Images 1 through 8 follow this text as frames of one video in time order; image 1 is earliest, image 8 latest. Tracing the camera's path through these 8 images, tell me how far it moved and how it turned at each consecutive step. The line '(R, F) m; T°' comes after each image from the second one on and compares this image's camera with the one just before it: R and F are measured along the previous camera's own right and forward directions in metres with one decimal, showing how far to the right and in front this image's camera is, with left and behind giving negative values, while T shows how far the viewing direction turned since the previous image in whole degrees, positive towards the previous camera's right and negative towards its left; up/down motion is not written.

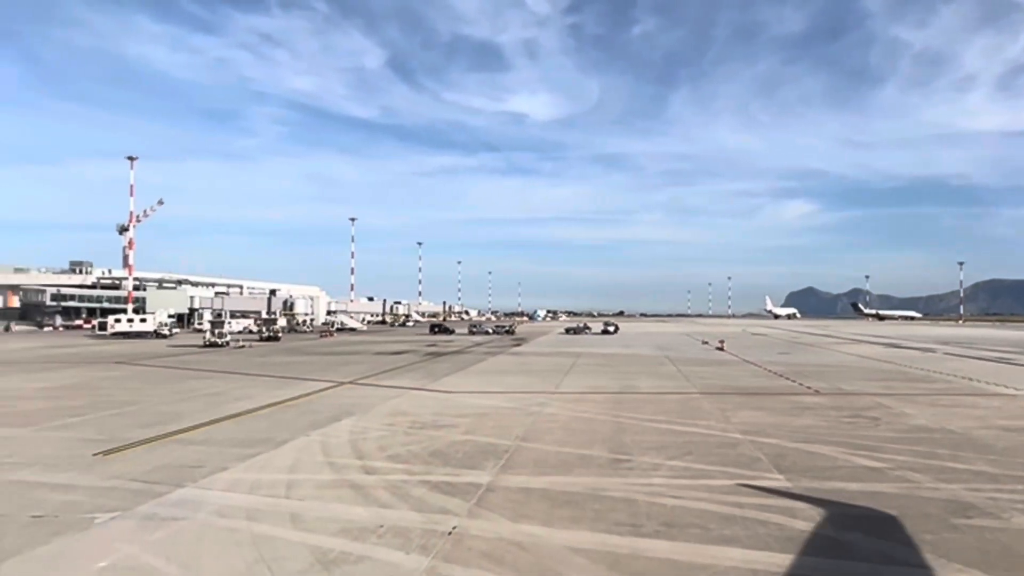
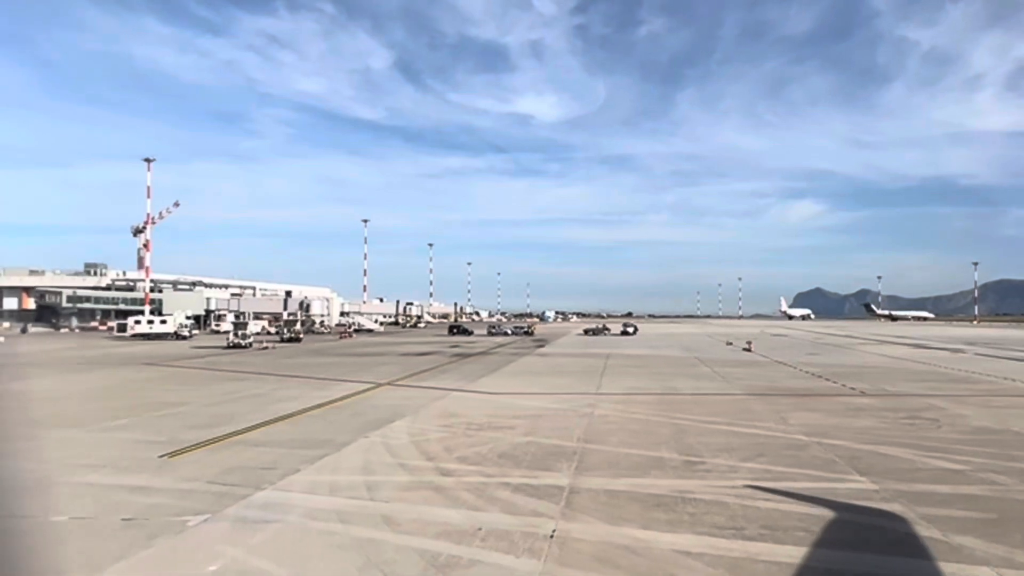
(-0.9, +0.1) m; -1°
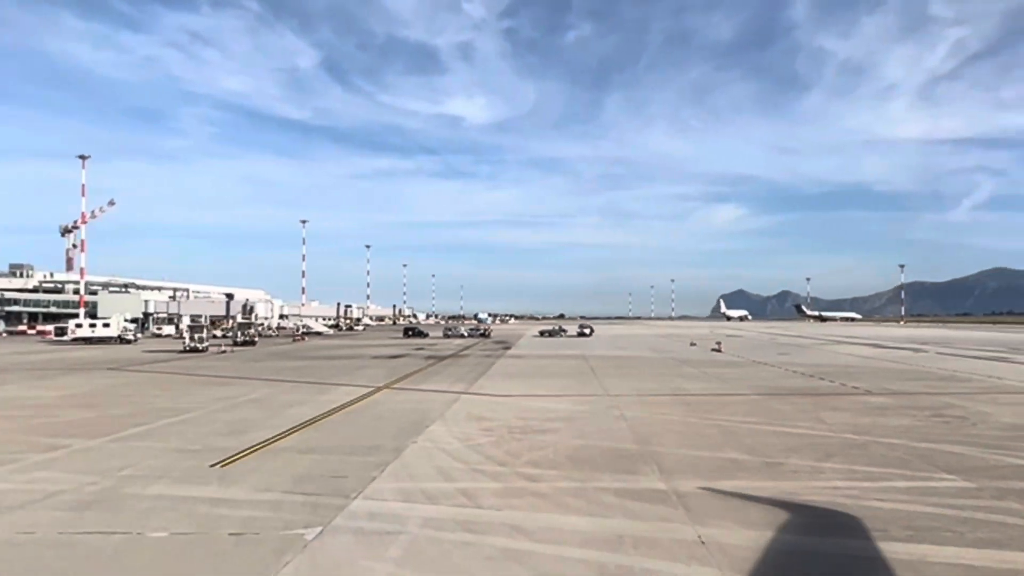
(-2.0, +0.4) m; +4°
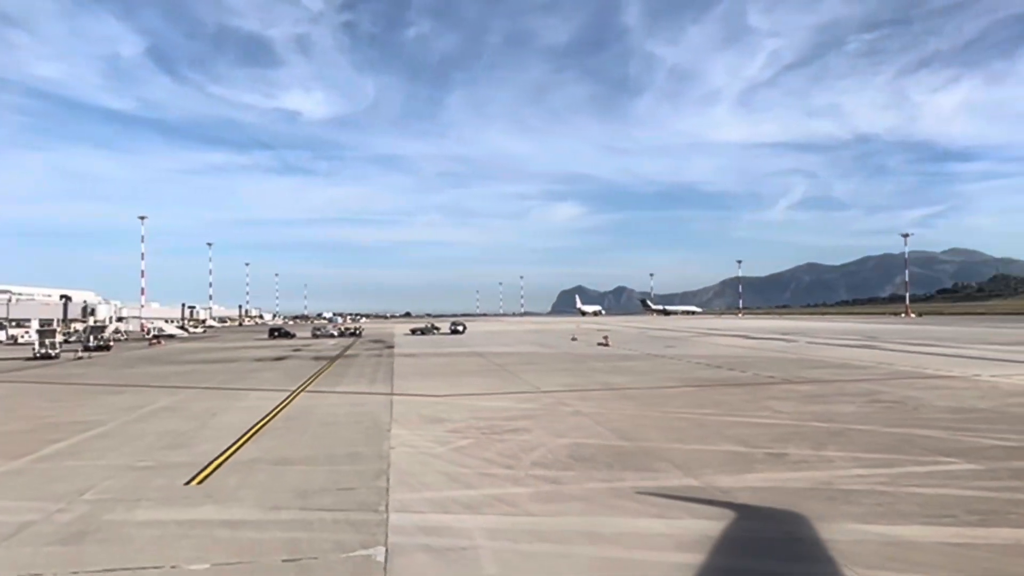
(-2.1, +0.8) m; +10°
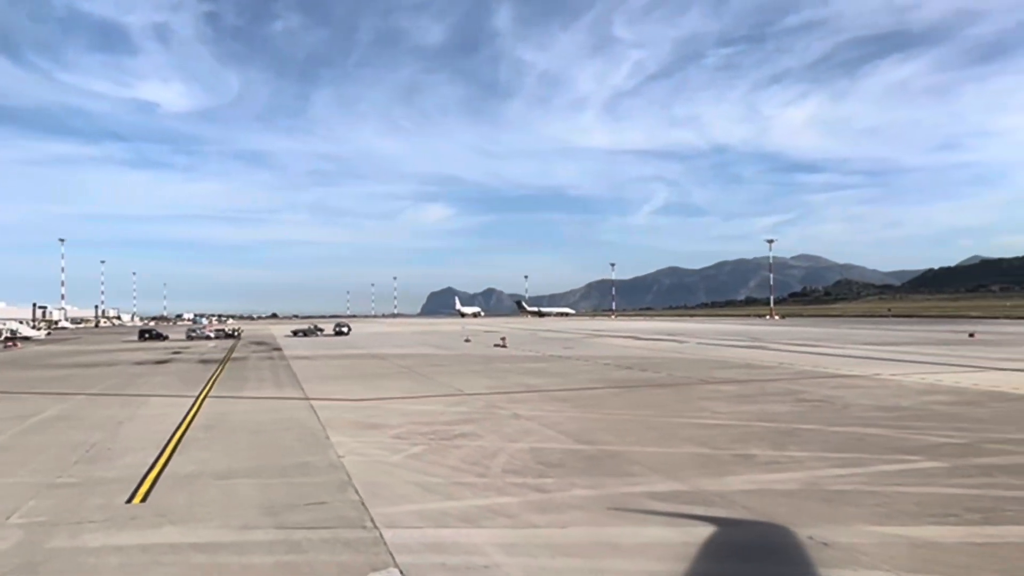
(-1.3, +0.7) m; +8°
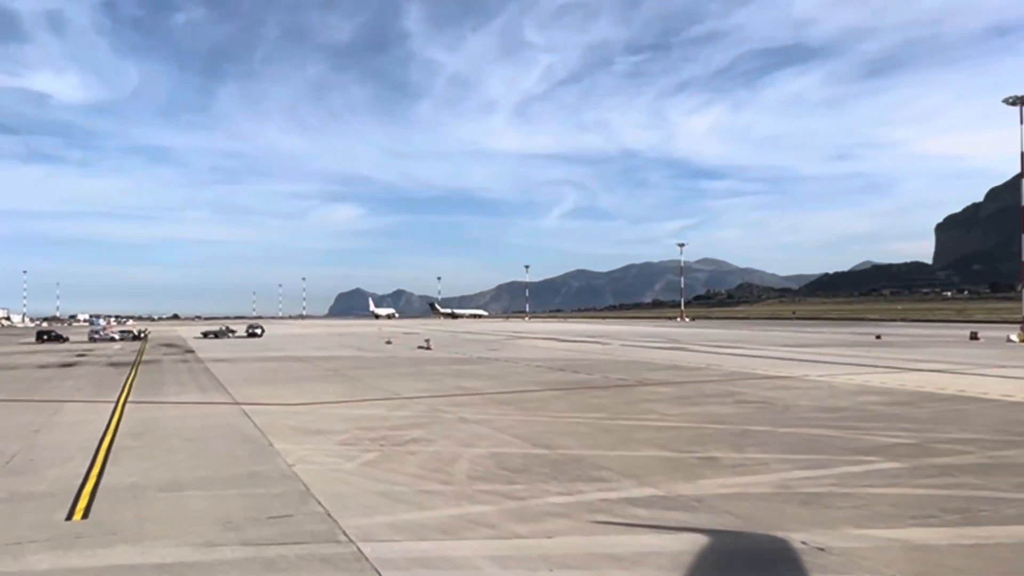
(-0.7, +0.4) m; +6°
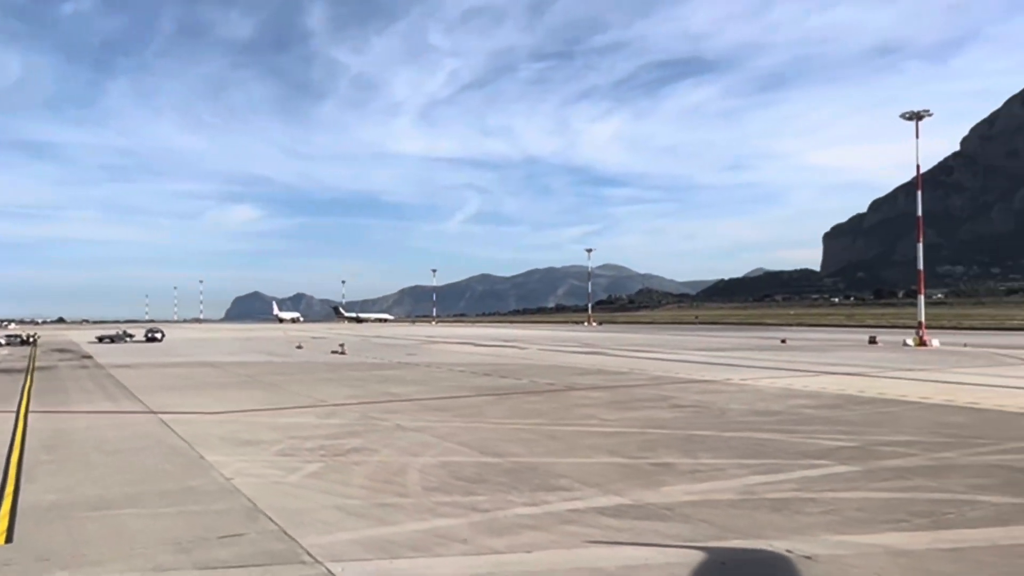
(-0.7, +0.4) m; +6°
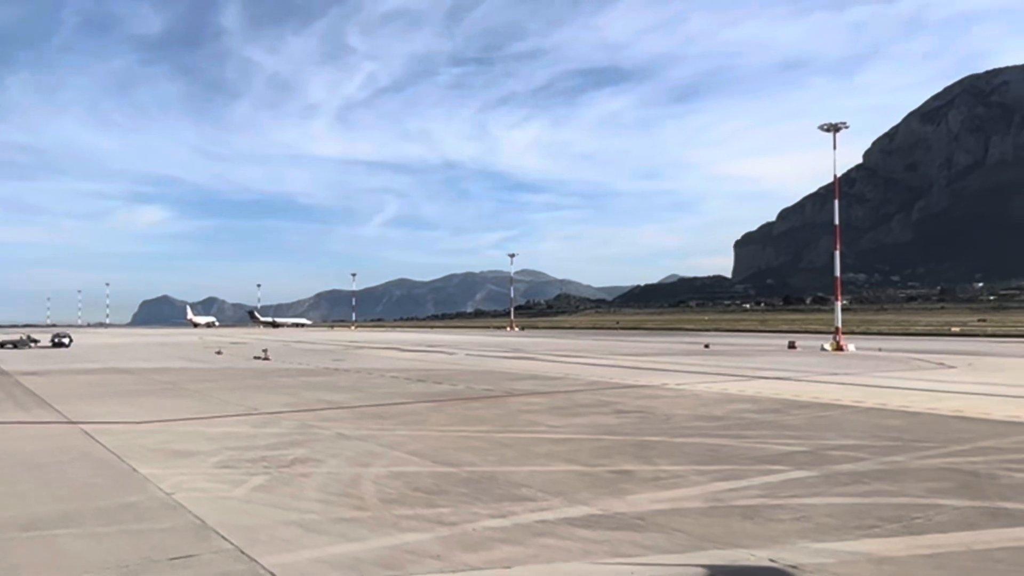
(-0.5, +0.4) m; +5°
